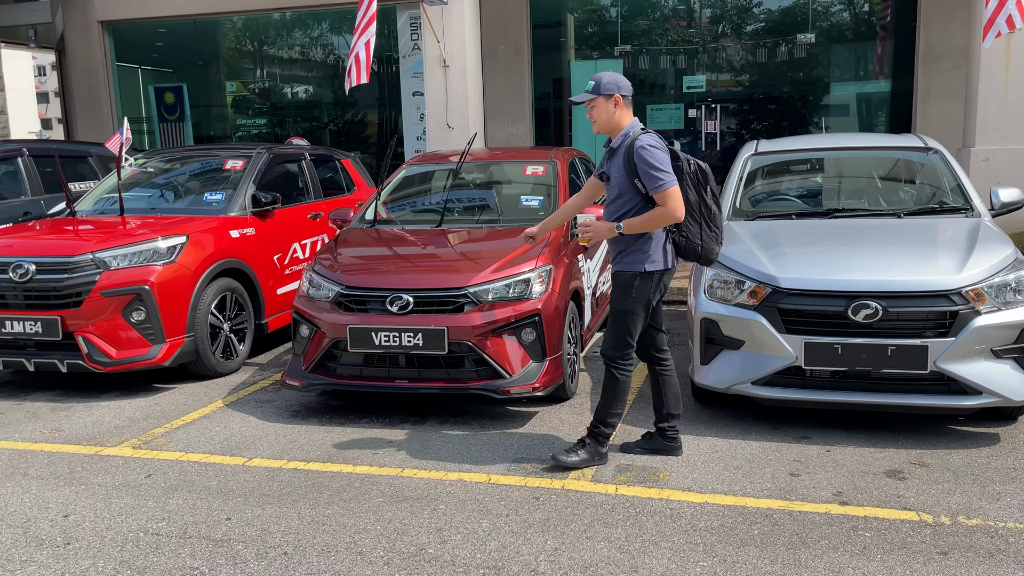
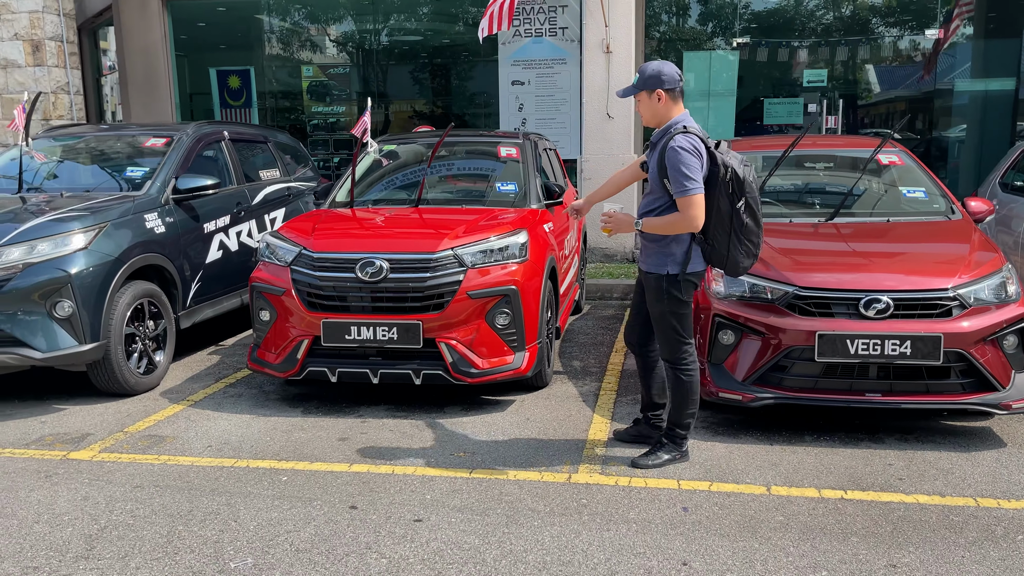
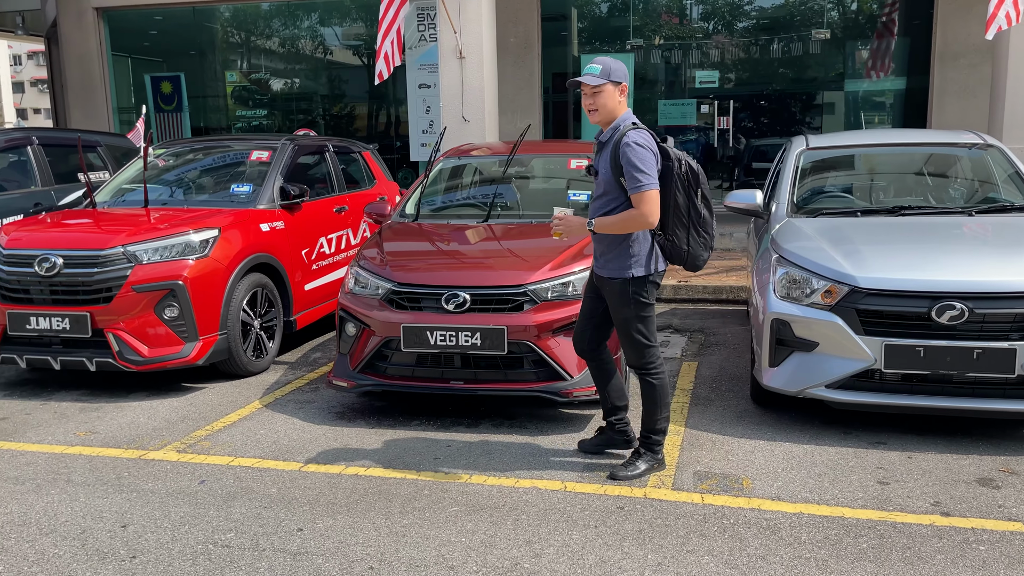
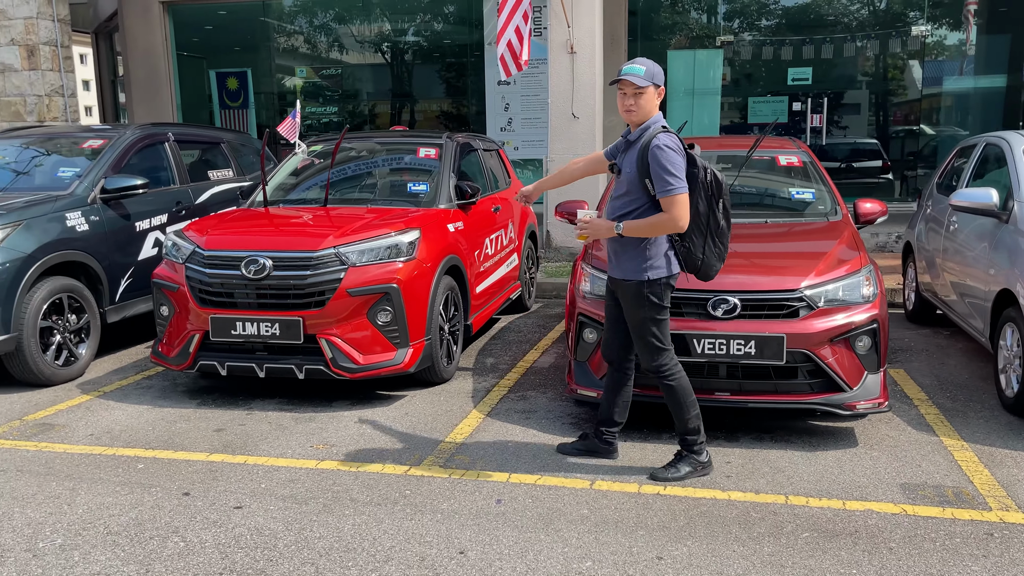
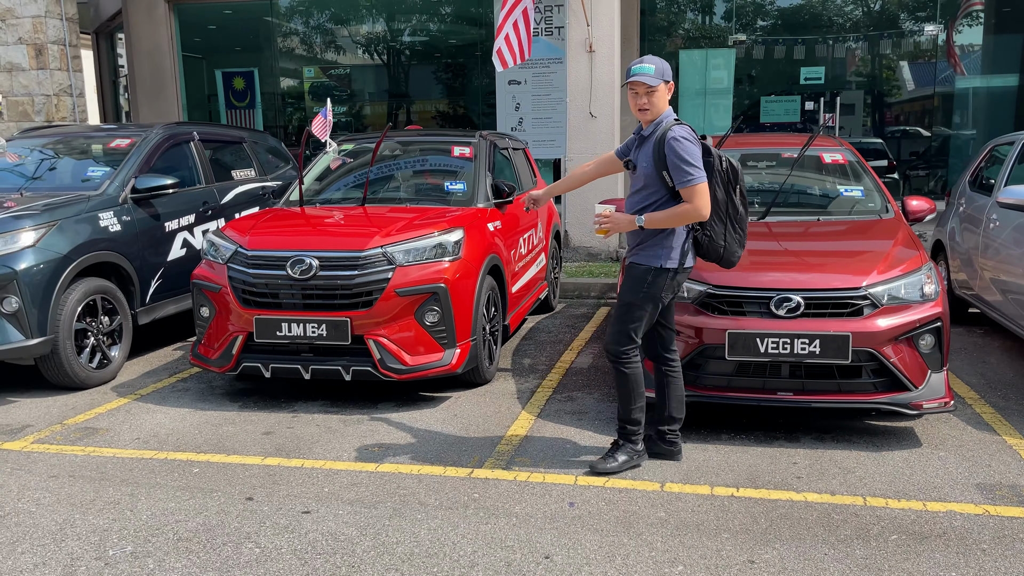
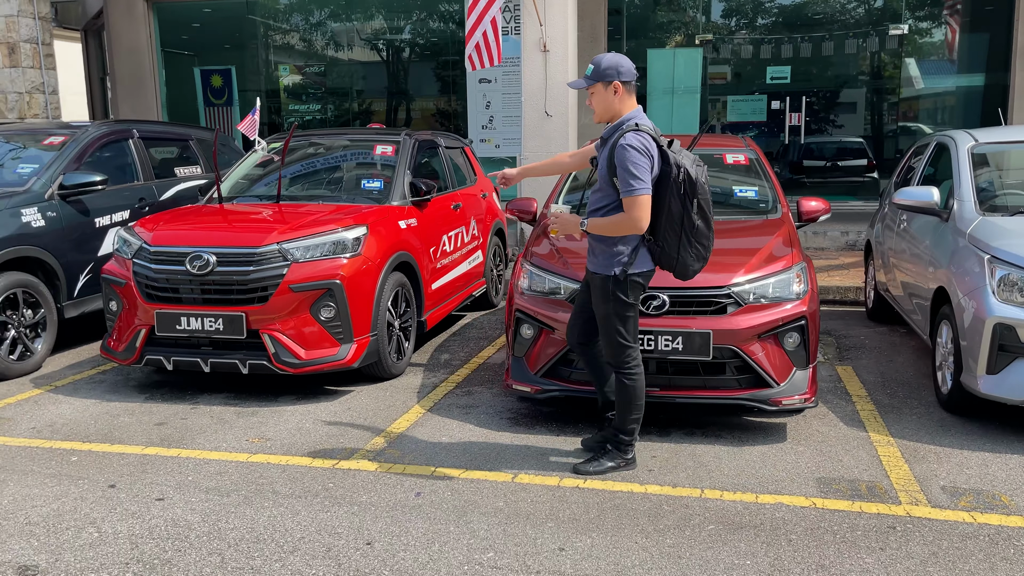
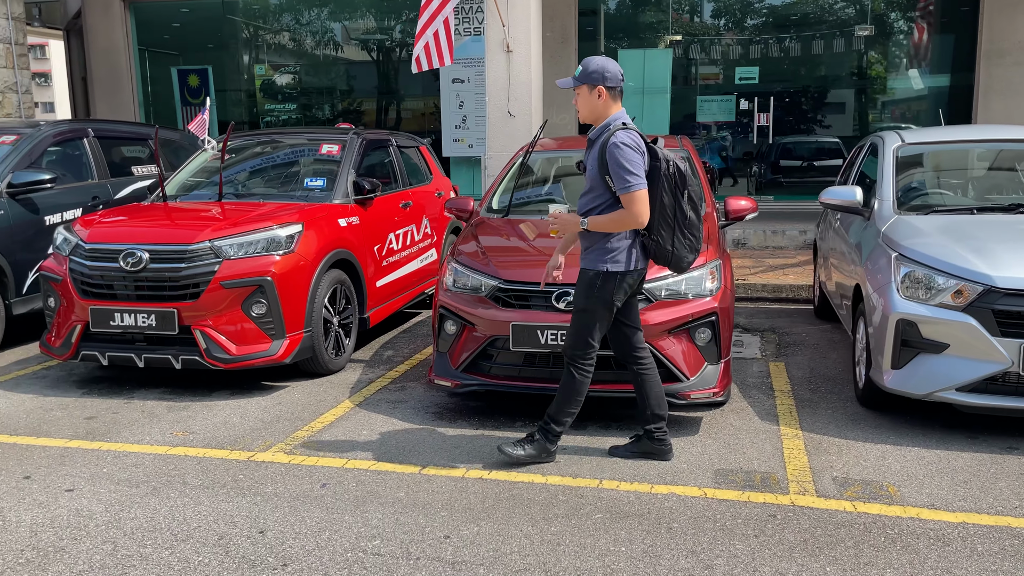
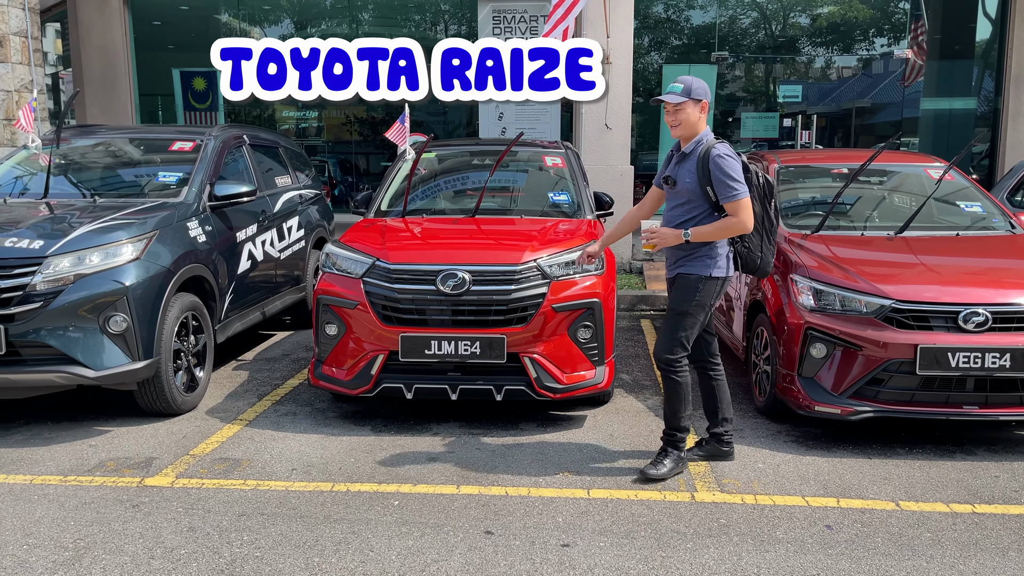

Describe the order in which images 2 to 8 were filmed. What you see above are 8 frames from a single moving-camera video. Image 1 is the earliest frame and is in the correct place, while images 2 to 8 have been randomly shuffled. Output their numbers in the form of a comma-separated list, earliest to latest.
3, 7, 6, 4, 5, 2, 8
